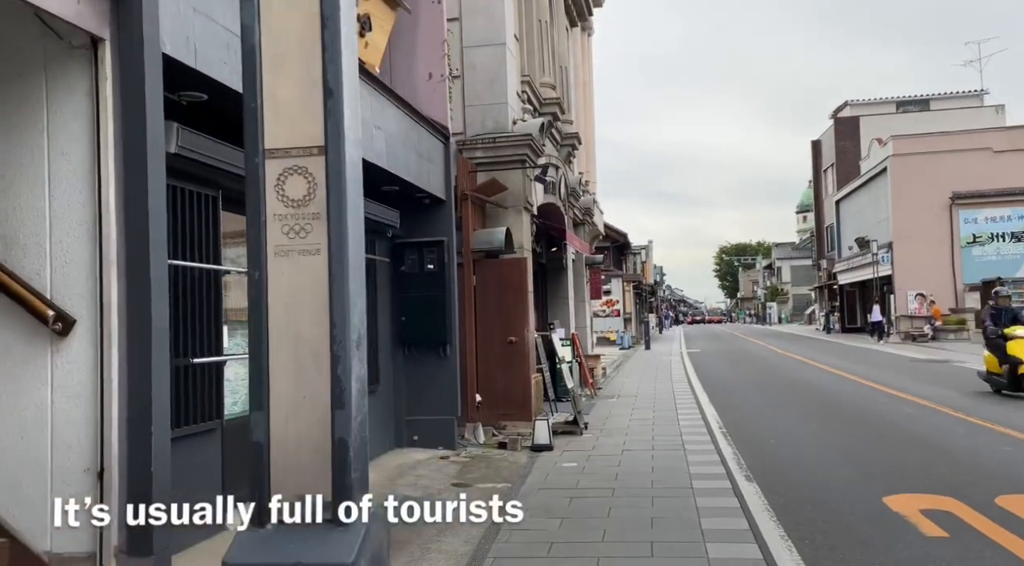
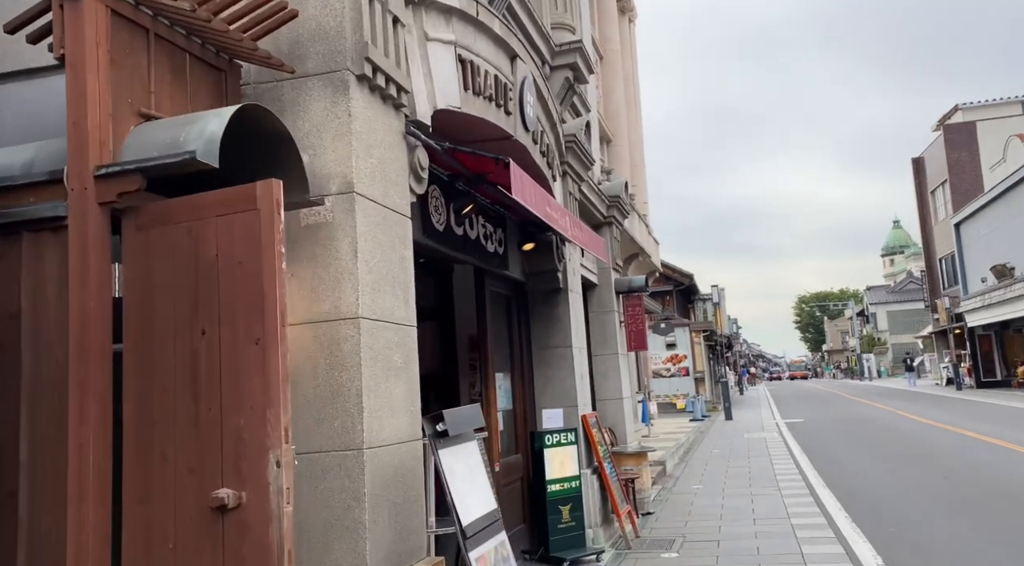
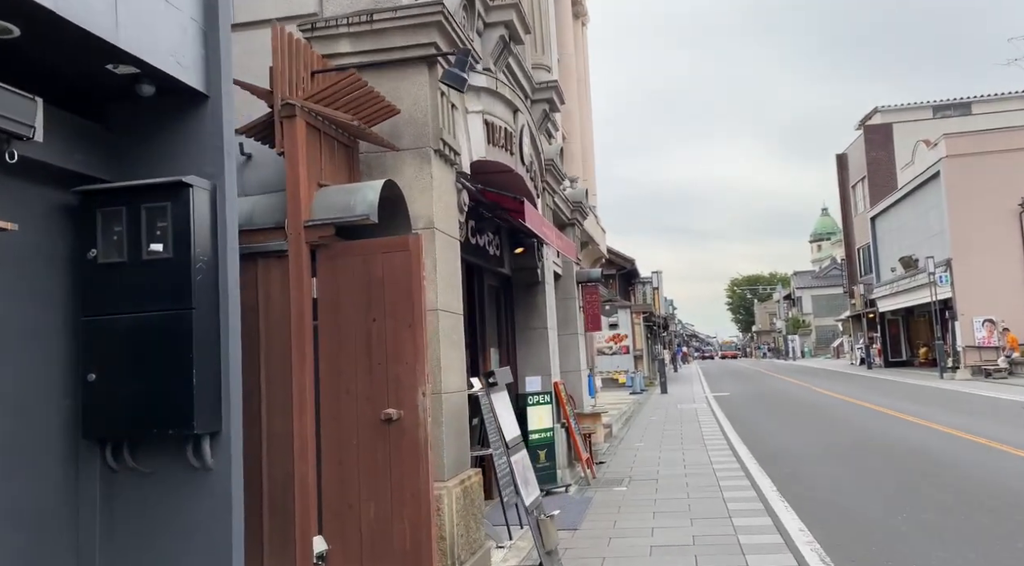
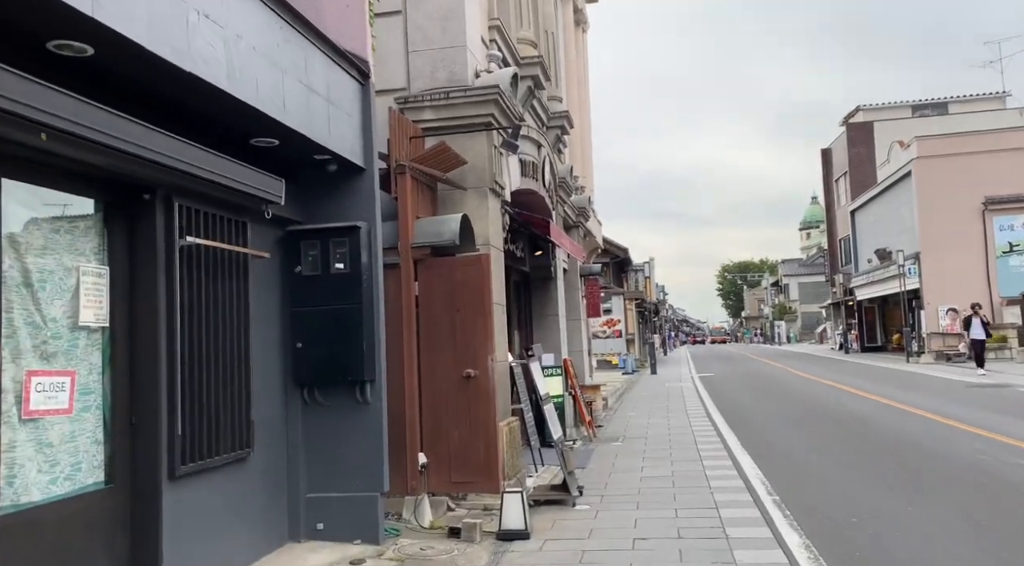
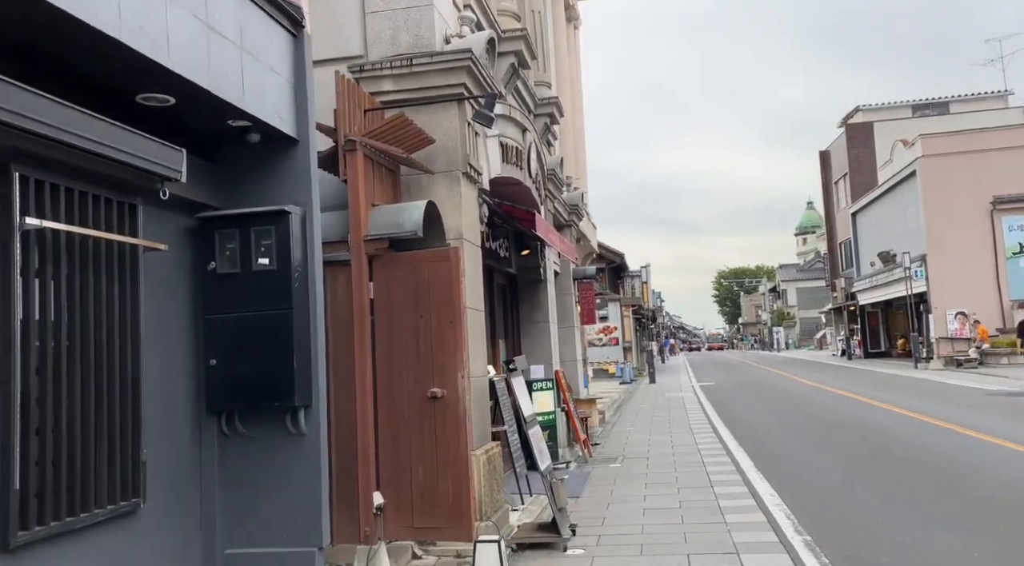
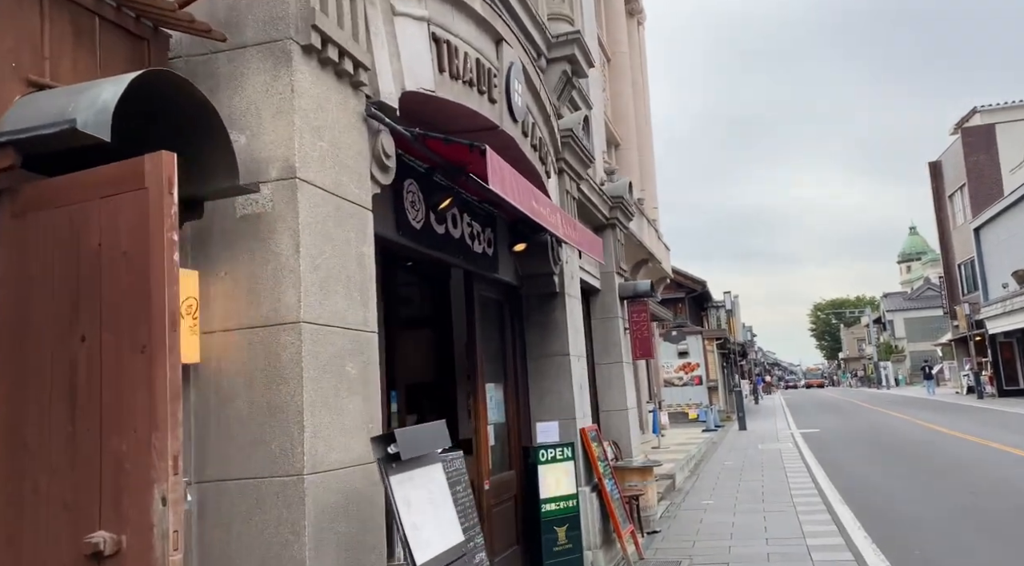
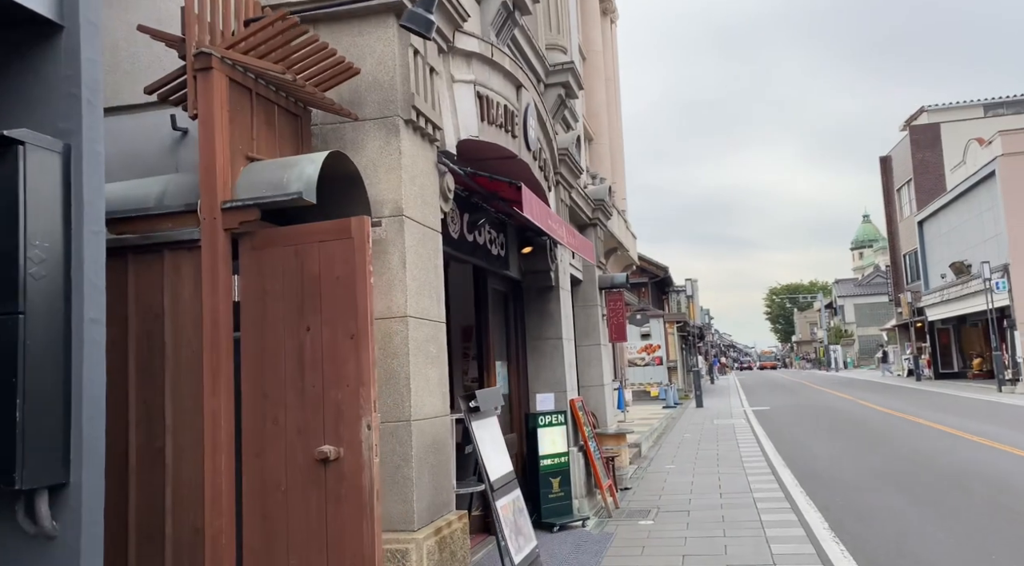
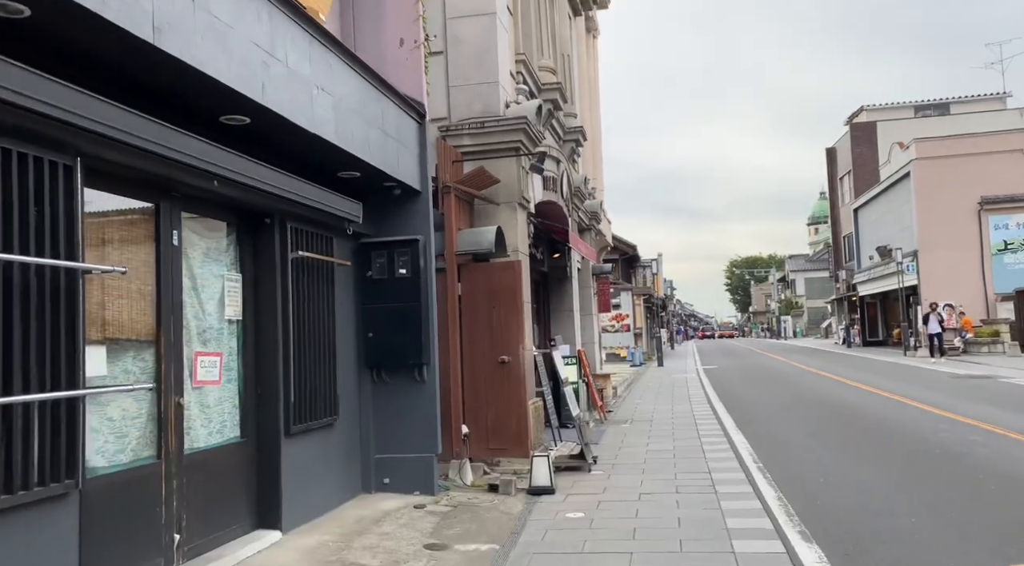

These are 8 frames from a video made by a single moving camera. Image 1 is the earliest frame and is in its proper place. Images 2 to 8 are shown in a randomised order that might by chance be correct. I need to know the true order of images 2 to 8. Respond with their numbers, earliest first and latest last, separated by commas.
8, 4, 5, 3, 7, 2, 6
